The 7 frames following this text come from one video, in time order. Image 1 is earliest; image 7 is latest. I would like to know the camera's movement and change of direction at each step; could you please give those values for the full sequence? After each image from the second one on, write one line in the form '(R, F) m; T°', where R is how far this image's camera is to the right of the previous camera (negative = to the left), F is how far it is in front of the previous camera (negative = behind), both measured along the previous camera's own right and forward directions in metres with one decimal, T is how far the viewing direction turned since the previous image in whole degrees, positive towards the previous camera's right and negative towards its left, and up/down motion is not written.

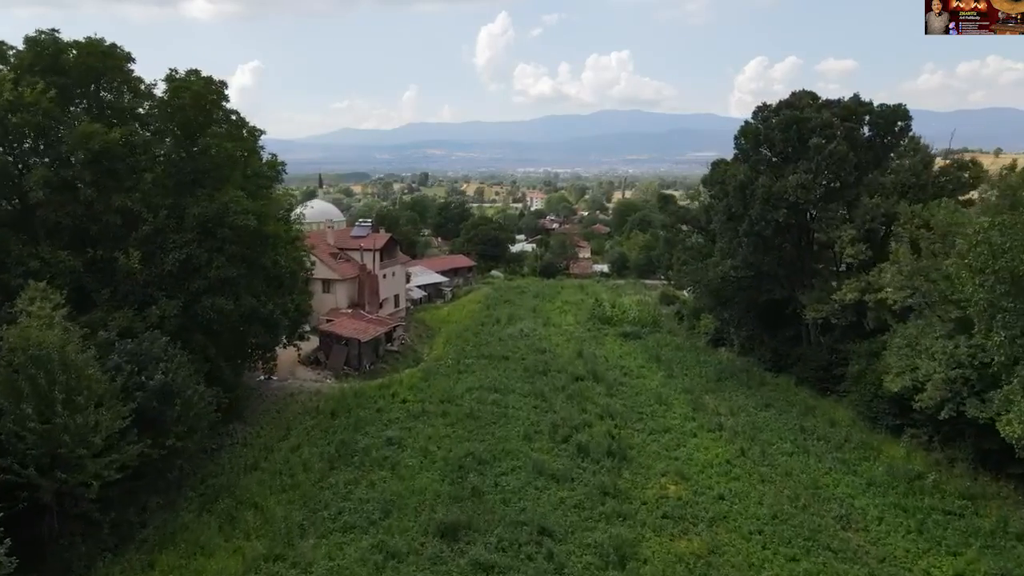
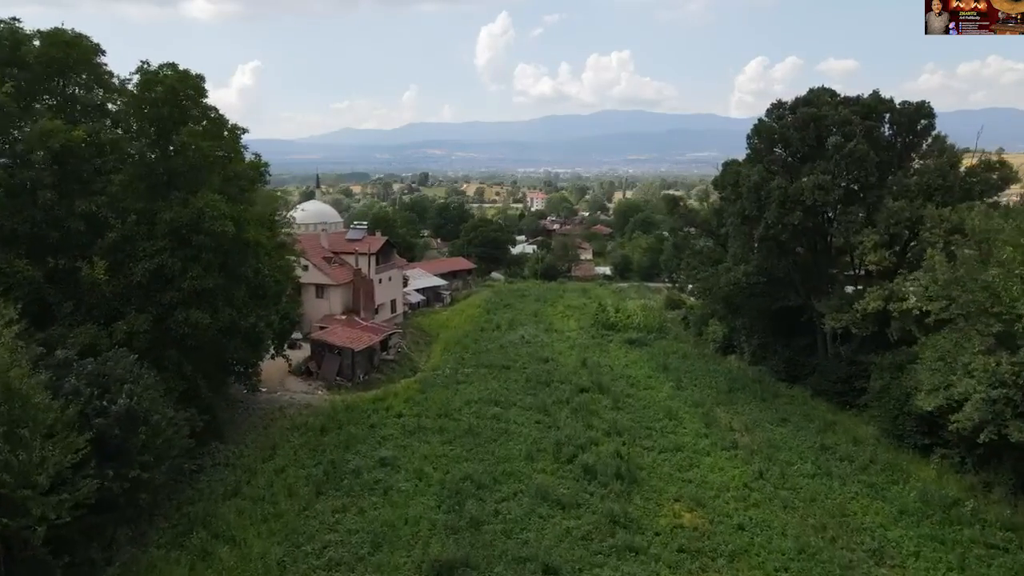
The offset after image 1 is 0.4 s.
(0.0, +1.2) m; 0°
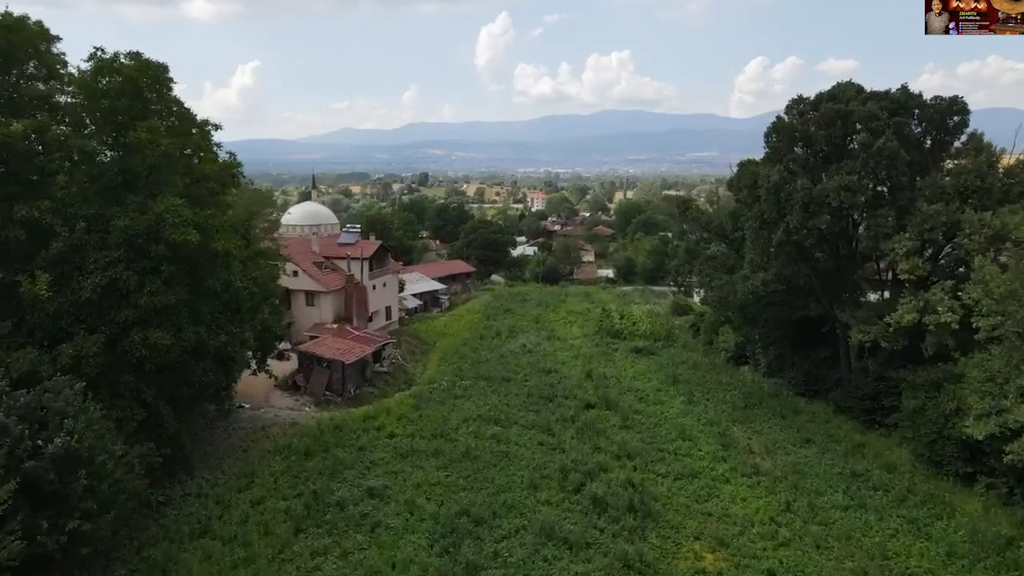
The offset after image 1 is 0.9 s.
(0.0, +1.5) m; 0°
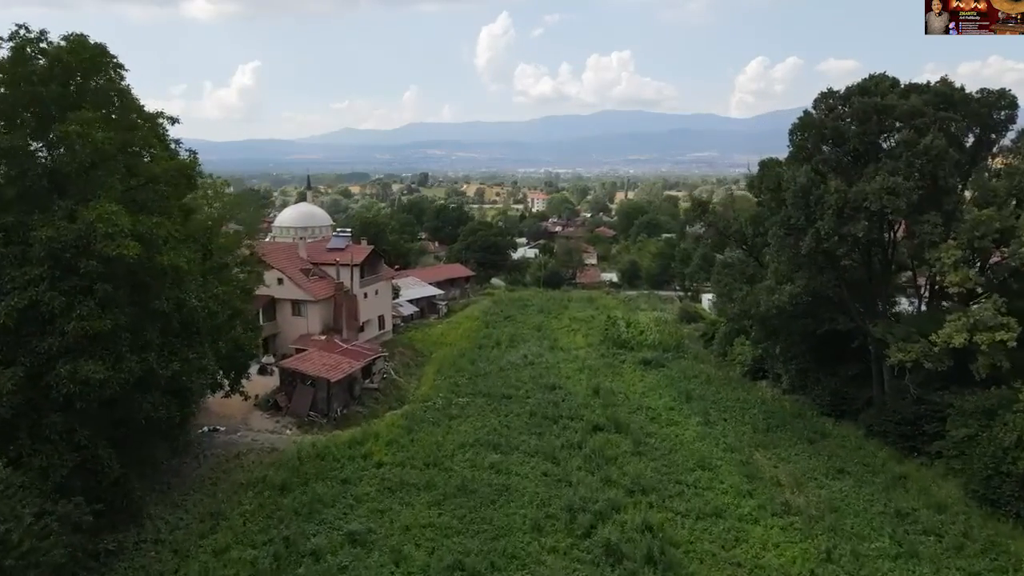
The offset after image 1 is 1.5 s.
(0.0, +1.8) m; 0°
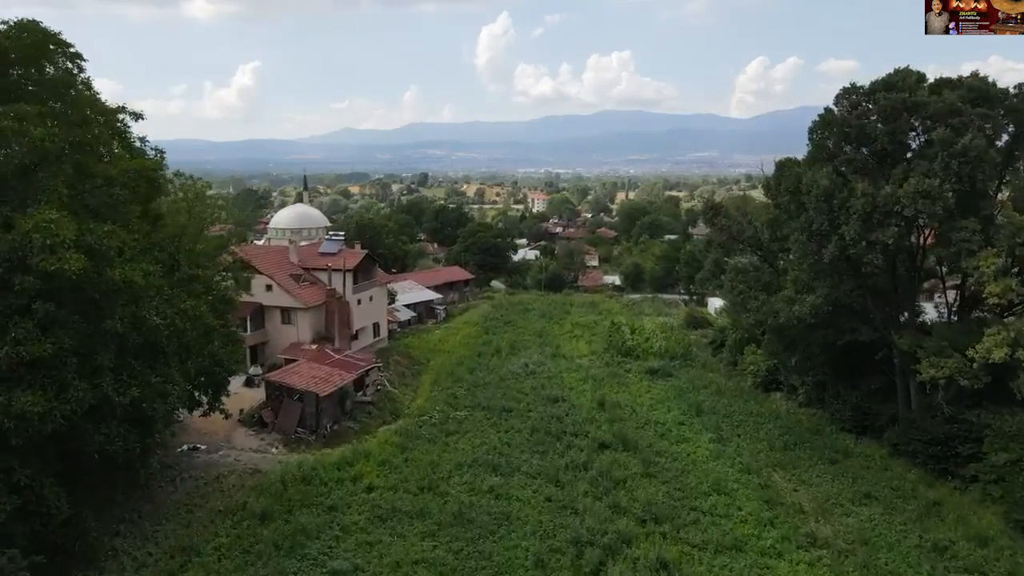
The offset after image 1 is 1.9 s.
(0.0, +1.2) m; 0°
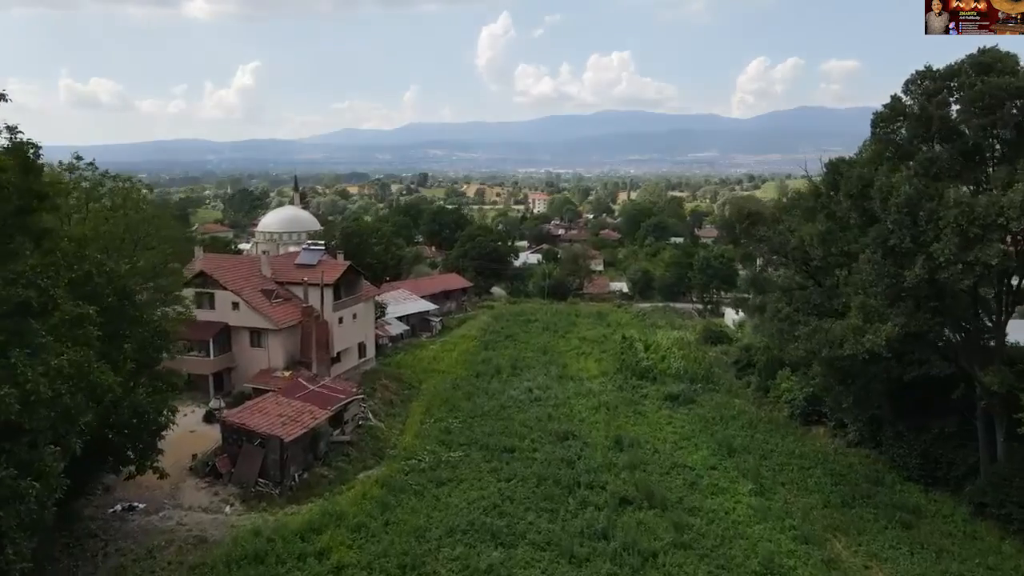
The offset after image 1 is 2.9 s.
(-0.1, +3.0) m; 0°
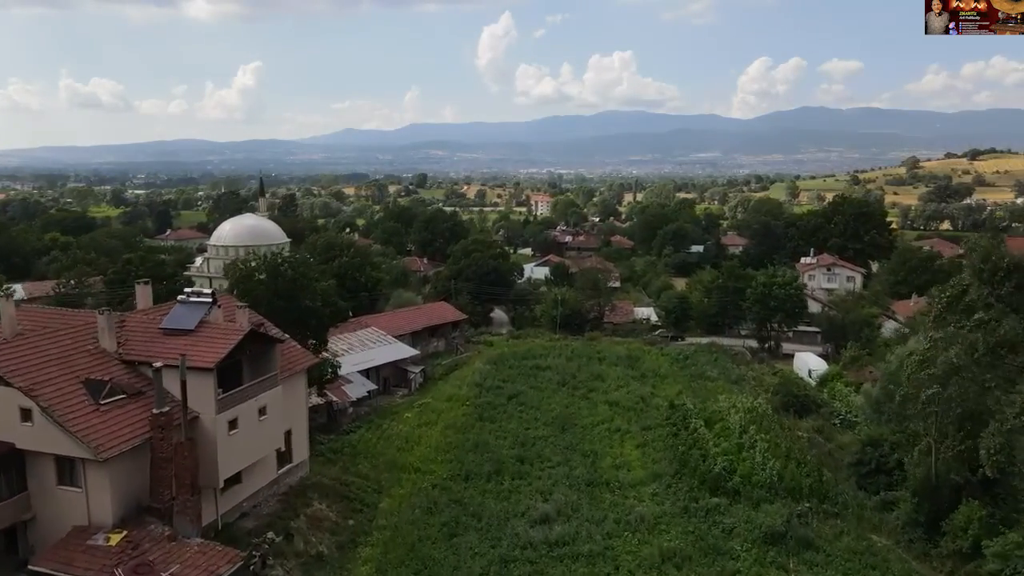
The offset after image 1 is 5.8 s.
(-0.2, +9.1) m; 0°
